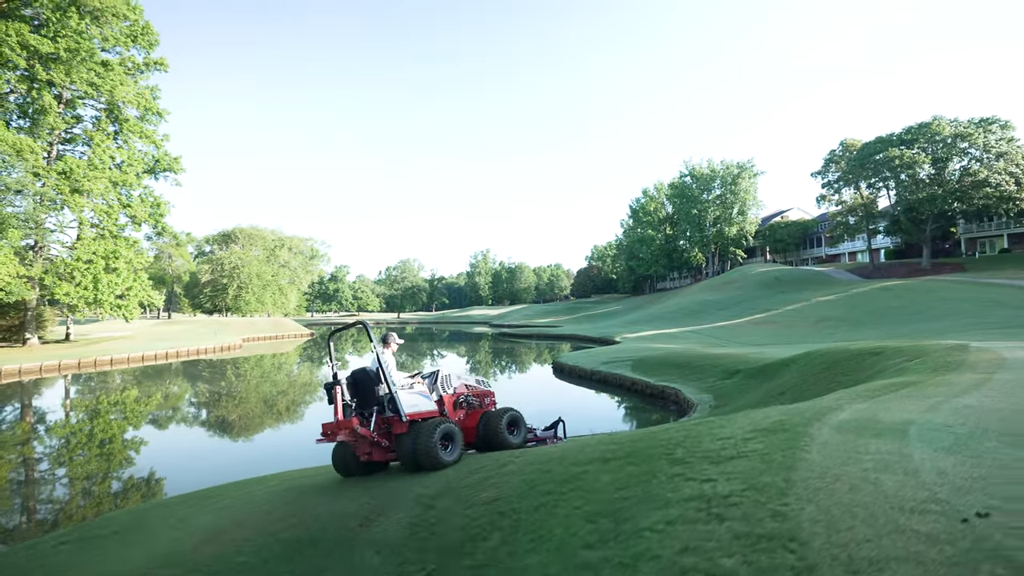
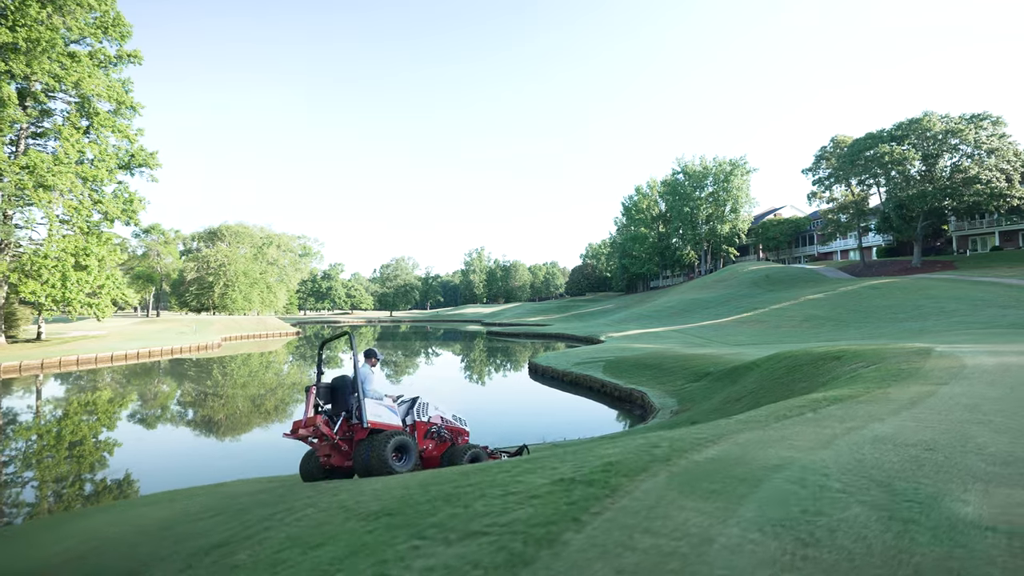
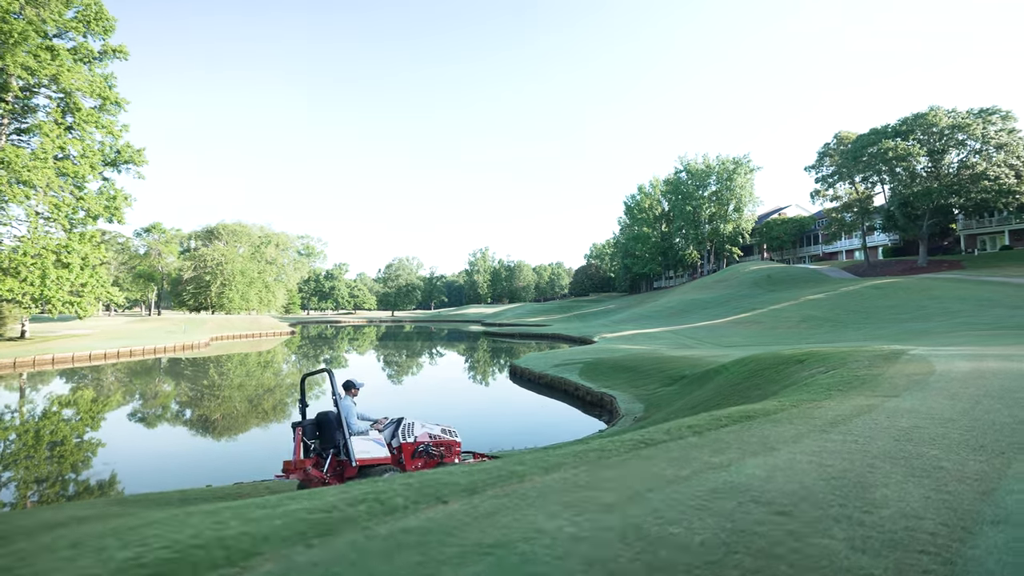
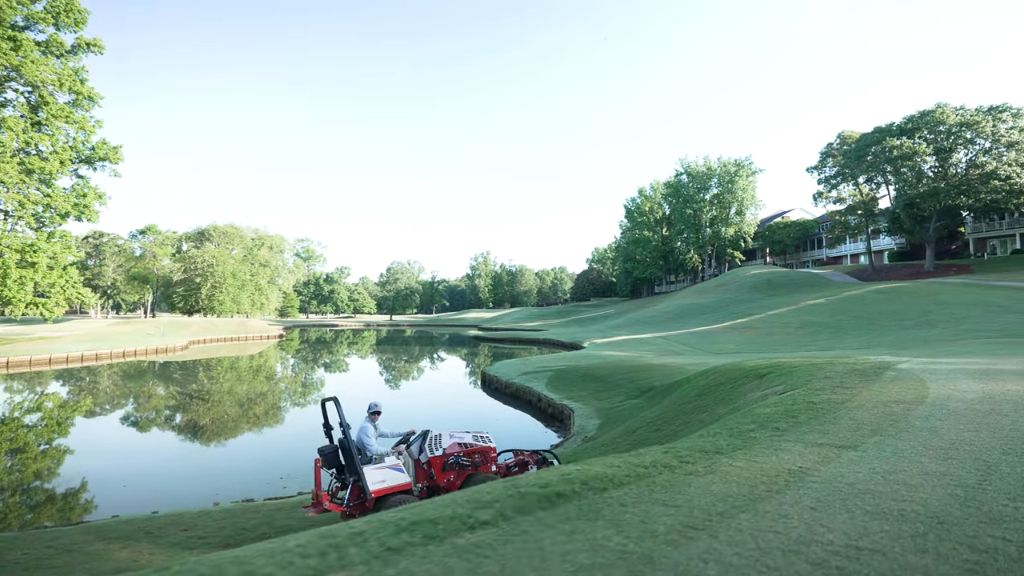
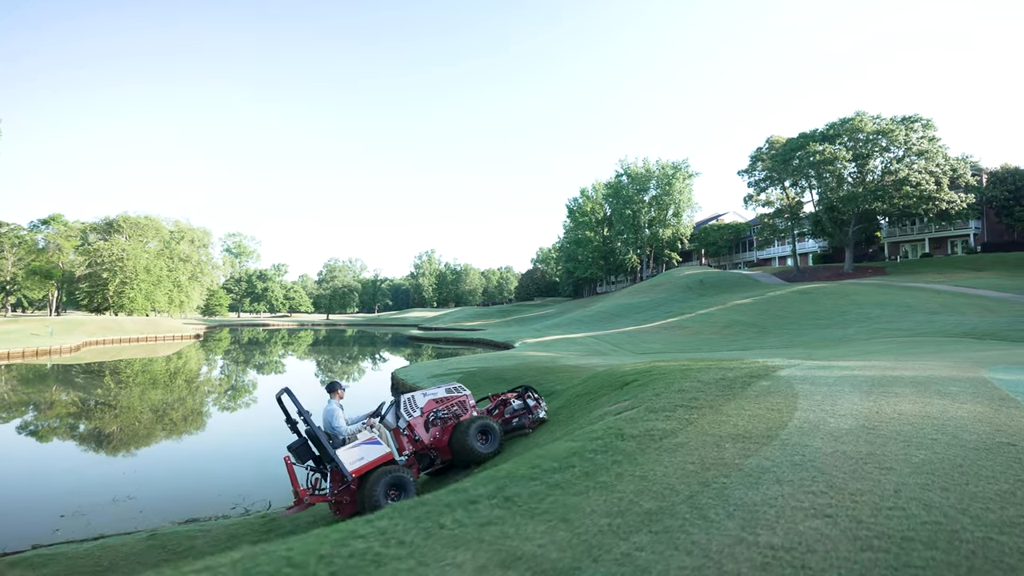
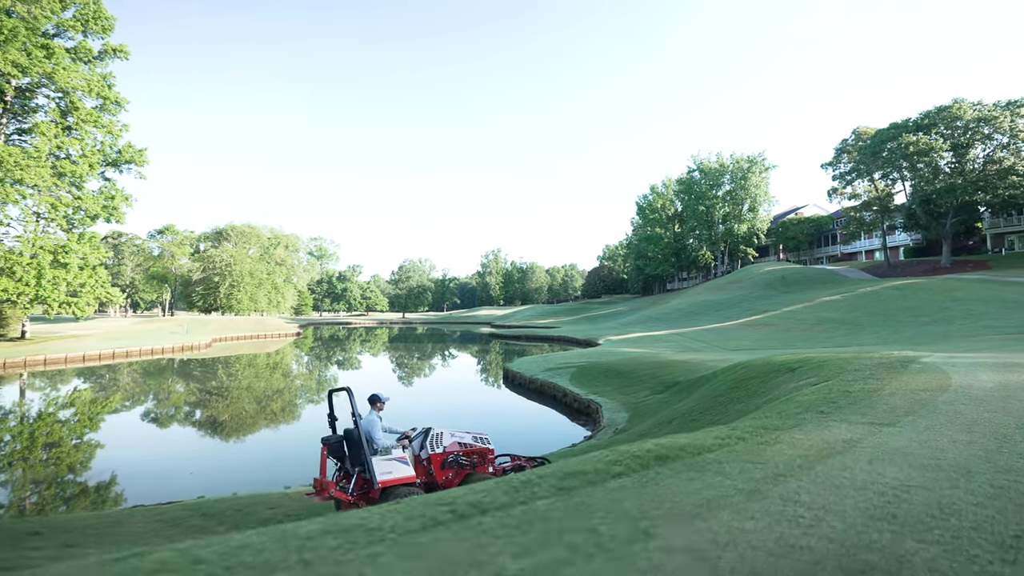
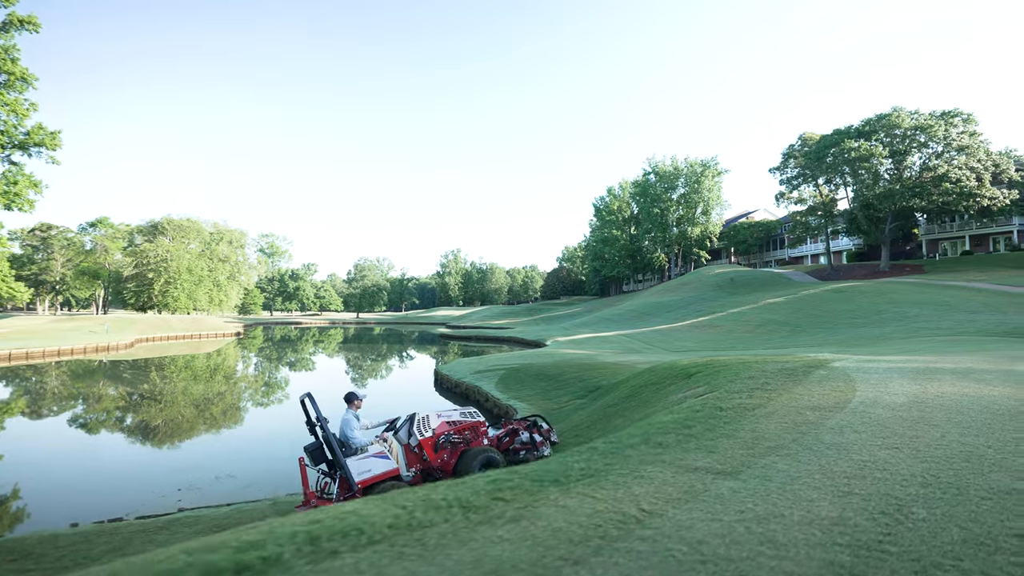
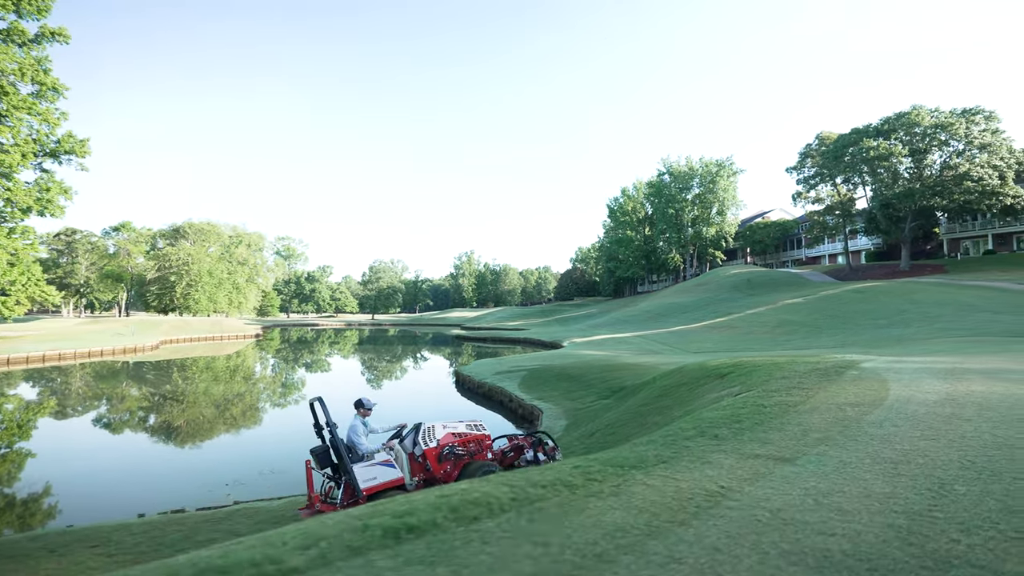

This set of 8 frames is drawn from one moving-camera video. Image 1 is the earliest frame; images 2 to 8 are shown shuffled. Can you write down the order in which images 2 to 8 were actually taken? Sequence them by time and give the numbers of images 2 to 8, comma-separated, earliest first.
2, 3, 6, 4, 8, 7, 5
